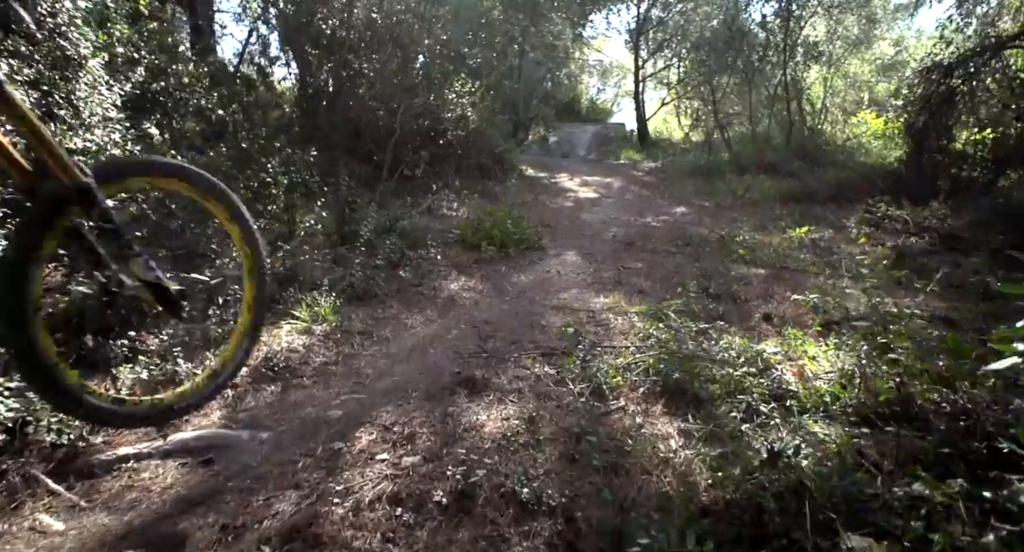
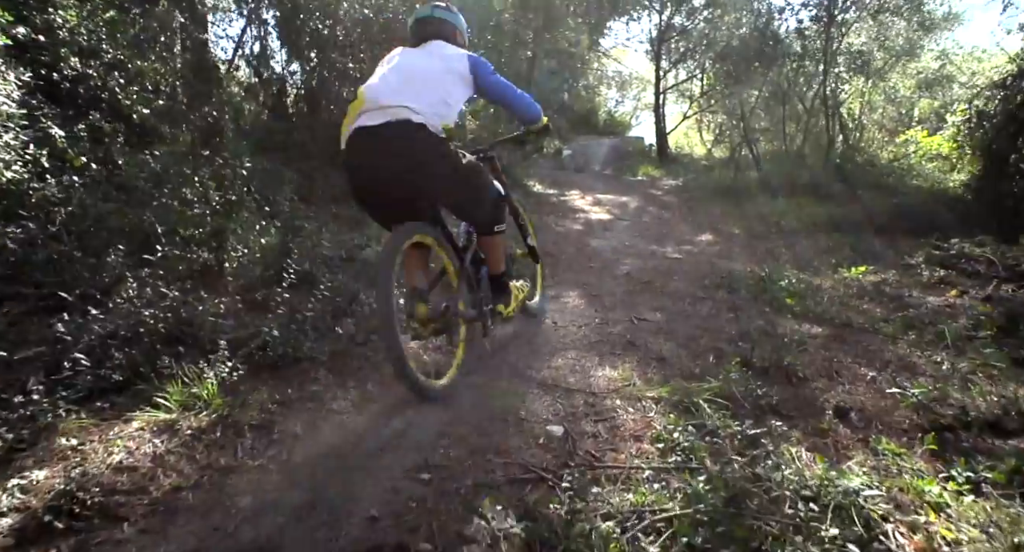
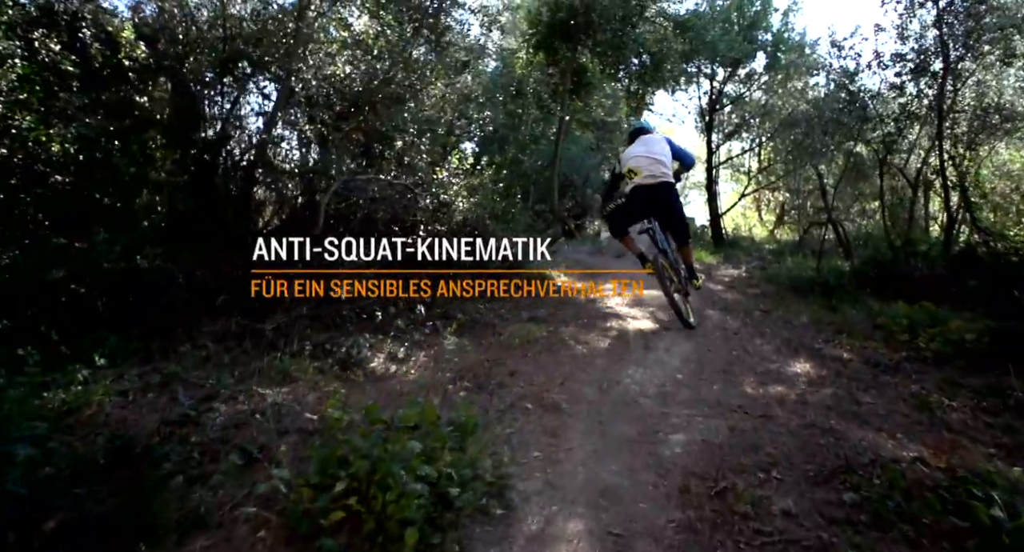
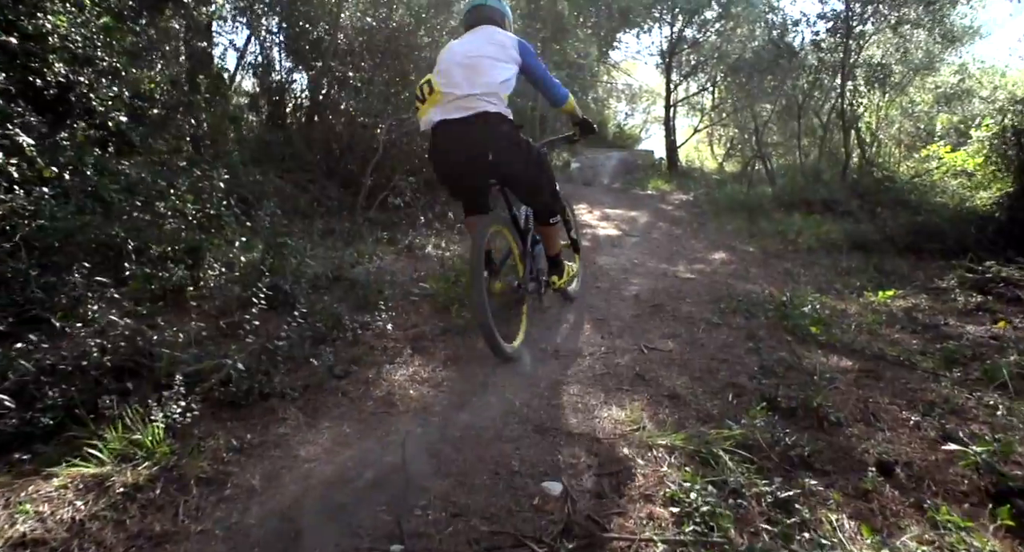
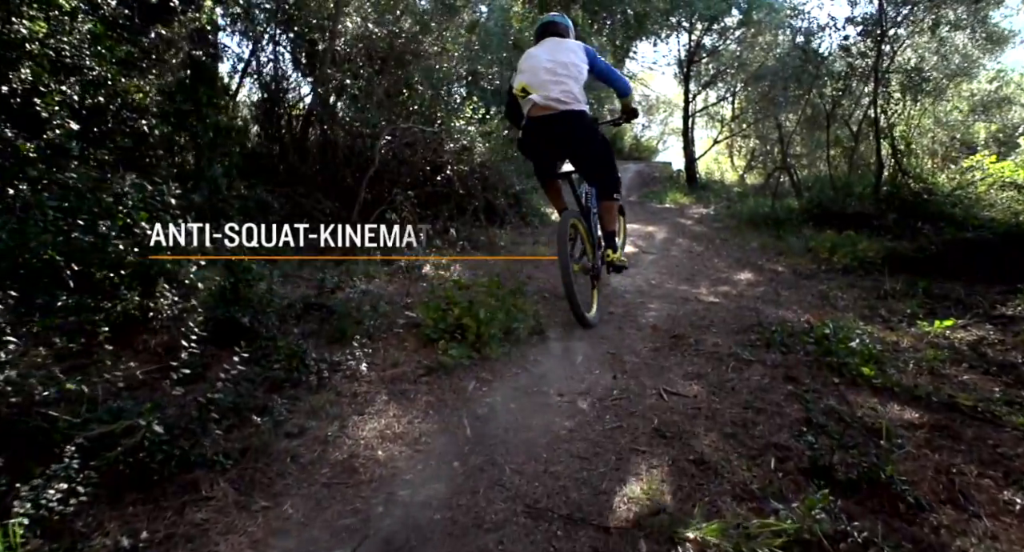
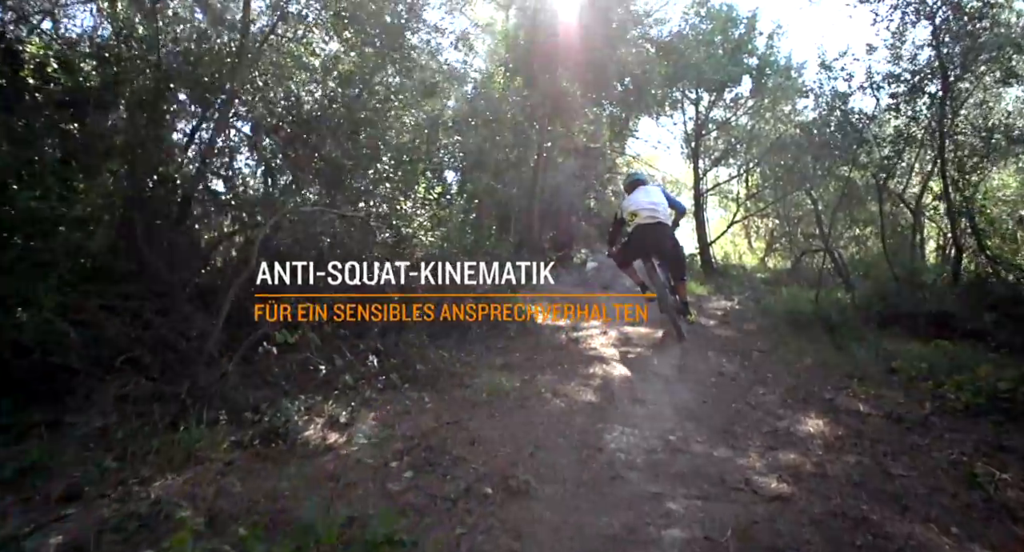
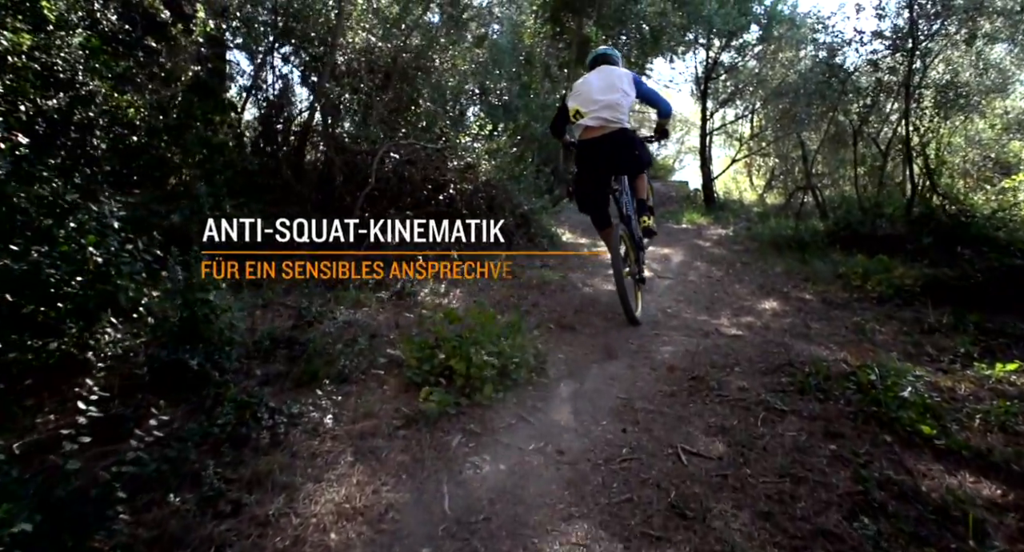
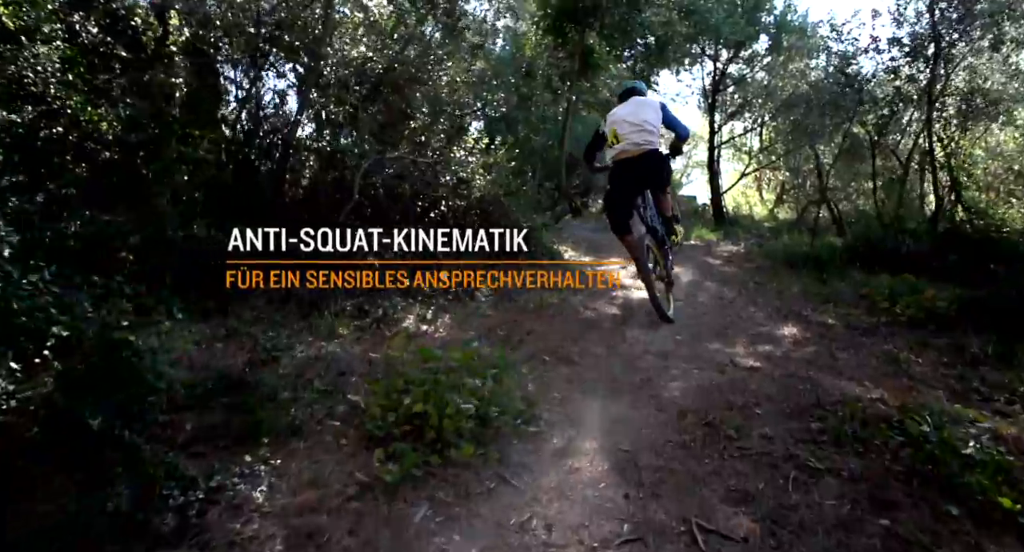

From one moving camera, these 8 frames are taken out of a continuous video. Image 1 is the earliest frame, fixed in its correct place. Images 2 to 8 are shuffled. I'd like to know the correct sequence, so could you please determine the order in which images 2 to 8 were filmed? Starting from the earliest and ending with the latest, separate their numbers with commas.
2, 4, 5, 7, 8, 3, 6
